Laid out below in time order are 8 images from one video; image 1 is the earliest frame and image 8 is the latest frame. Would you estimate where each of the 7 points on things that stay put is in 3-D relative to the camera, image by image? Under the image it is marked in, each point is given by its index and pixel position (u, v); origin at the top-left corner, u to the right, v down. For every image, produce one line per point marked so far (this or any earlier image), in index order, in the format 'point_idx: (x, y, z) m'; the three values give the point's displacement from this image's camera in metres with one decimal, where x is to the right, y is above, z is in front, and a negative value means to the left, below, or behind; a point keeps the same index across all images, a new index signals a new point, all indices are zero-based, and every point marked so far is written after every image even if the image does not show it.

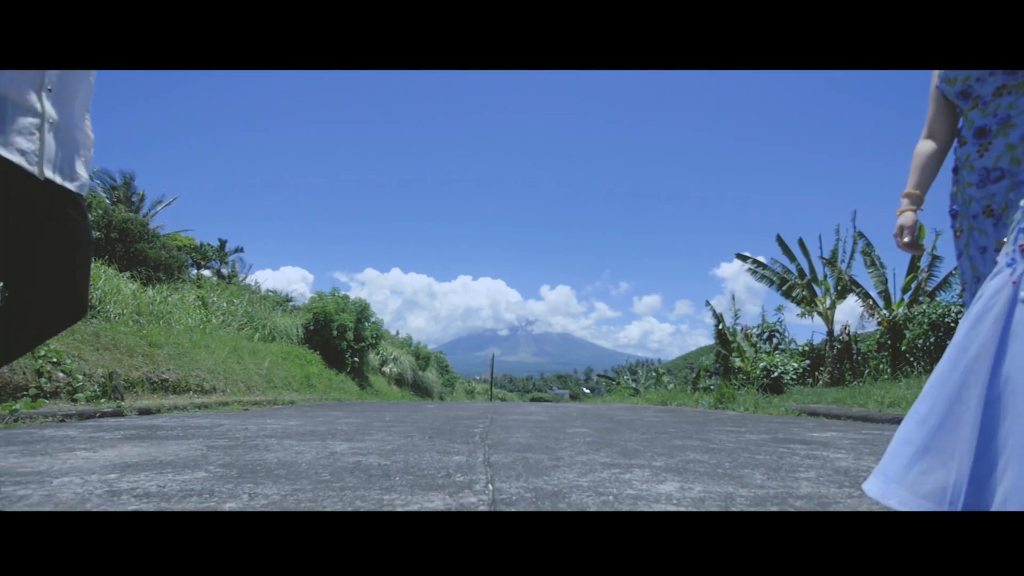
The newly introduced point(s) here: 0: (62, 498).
0: (-1.5, -0.7, +2.4) m
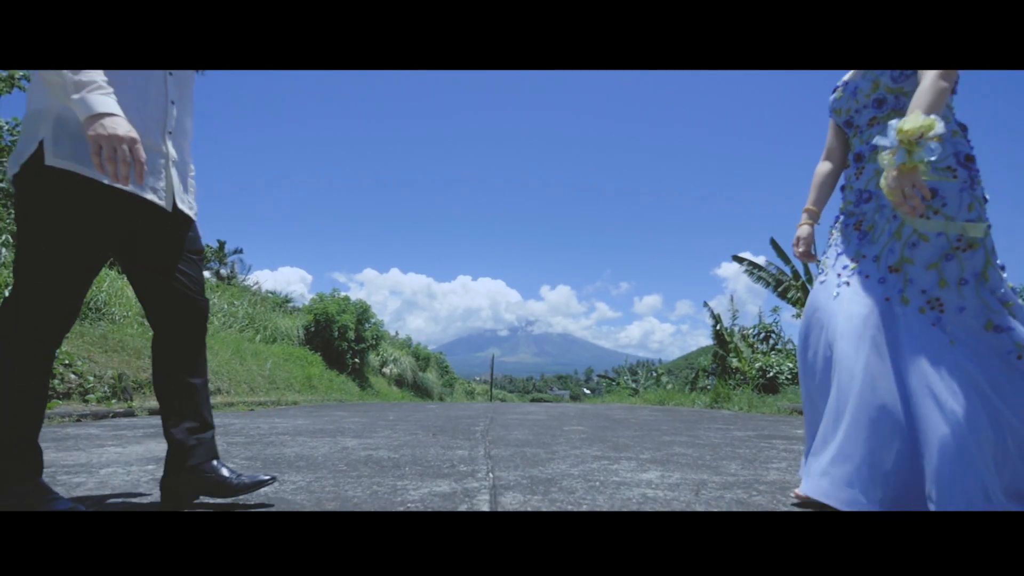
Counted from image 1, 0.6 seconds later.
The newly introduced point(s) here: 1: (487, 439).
0: (-1.5, -0.7, +2.7) m
1: (-0.2, -1.0, +4.6) m
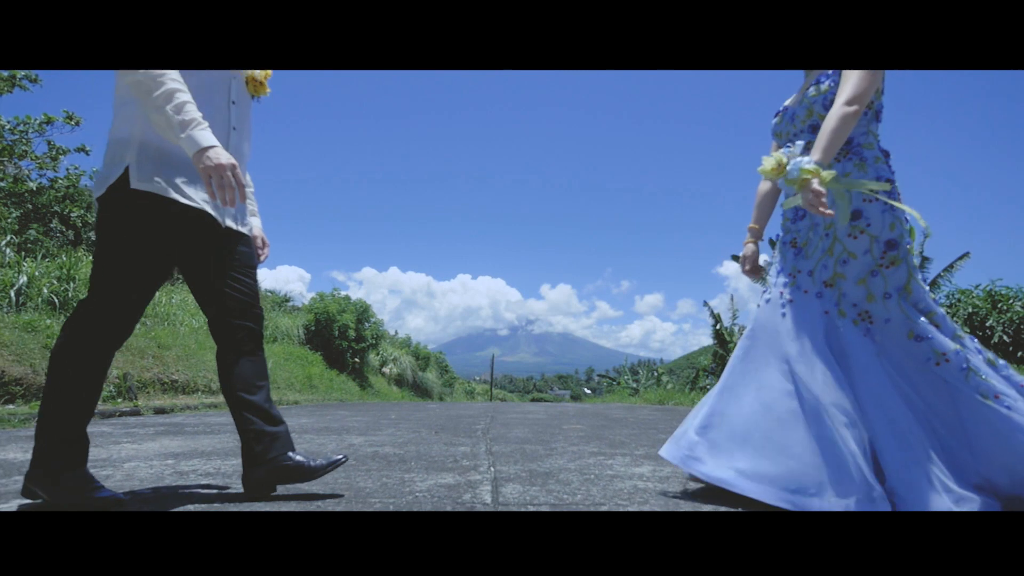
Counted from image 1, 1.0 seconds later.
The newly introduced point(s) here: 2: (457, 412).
0: (-1.5, -0.8, +2.8) m
1: (-0.2, -1.0, +4.8) m
2: (-0.8, -1.8, +10.1) m
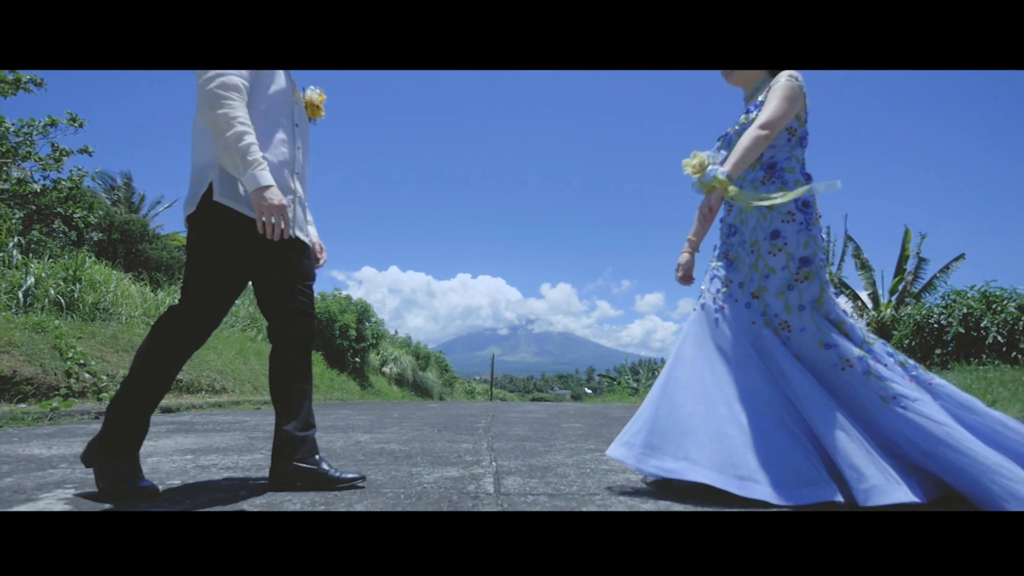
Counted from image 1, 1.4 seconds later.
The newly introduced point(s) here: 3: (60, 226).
0: (-1.5, -0.8, +3.0) m
1: (-0.2, -1.0, +4.9) m
2: (-0.8, -1.8, +10.2) m
3: (-12.4, +1.7, +19.3) m
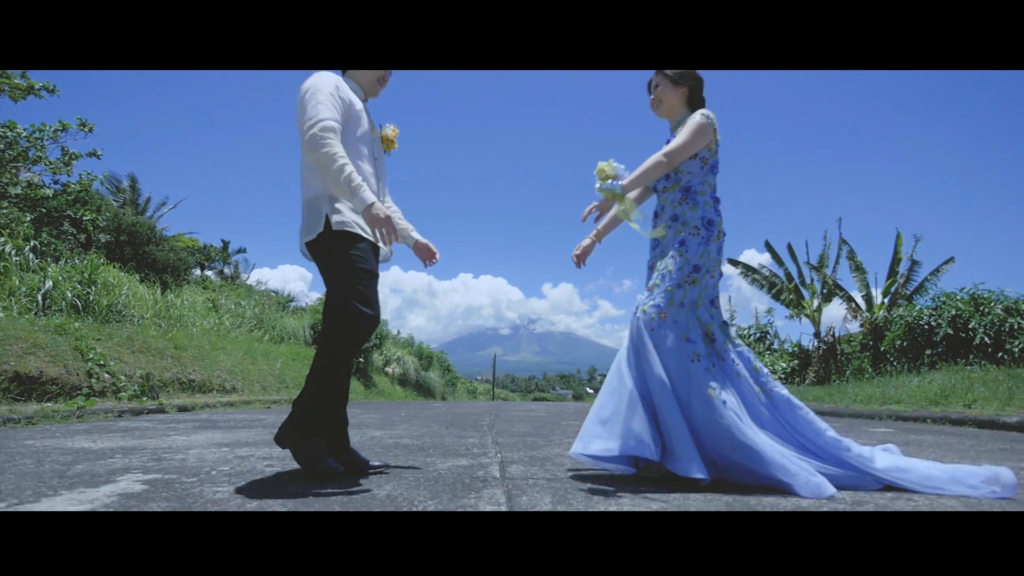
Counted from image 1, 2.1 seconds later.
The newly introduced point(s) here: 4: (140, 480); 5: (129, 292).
0: (-1.5, -0.8, +3.4) m
1: (-0.1, -1.1, +5.3) m
2: (-0.8, -1.8, +10.6) m
3: (-12.3, +1.7, +19.7) m
4: (-1.4, -0.7, +2.6) m
5: (-7.9, -0.1, +14.6) m
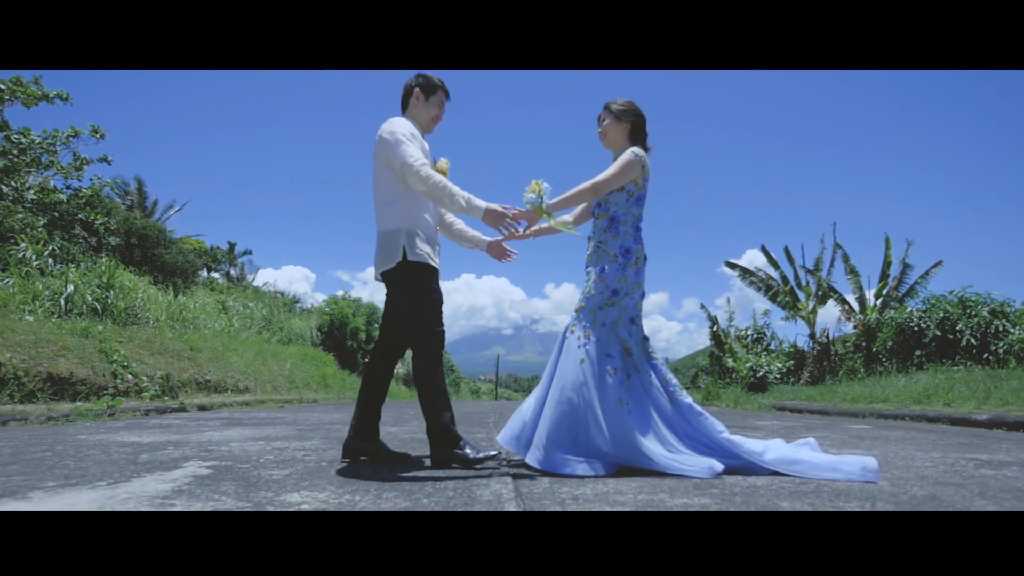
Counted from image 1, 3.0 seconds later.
0: (-1.4, -0.9, +3.9) m
1: (-0.1, -1.1, +5.8) m
2: (-0.7, -1.9, +11.1) m
3: (-12.2, +1.6, +20.2) m
4: (-1.4, -0.8, +3.1) m
5: (-7.9, -0.1, +15.2) m
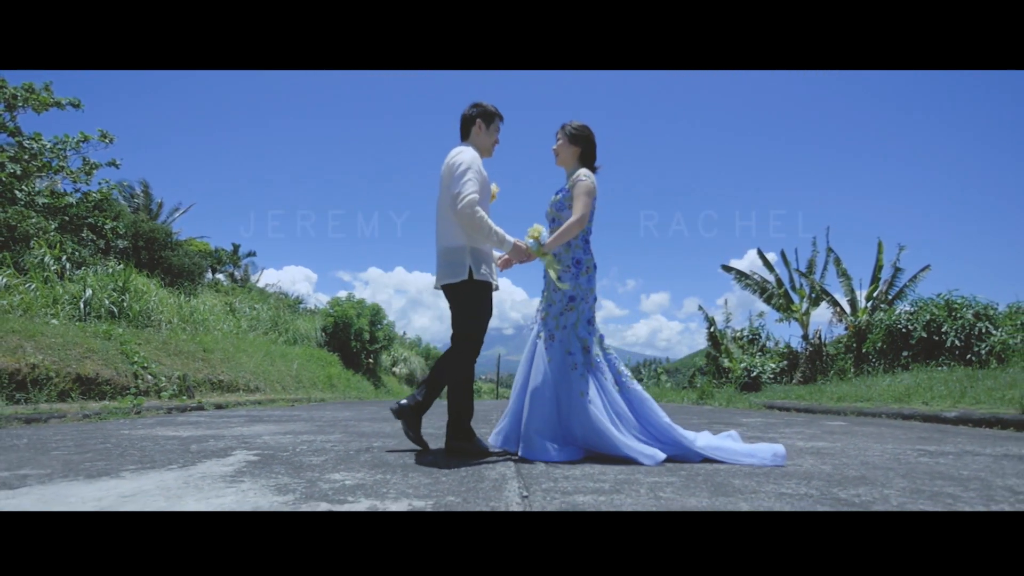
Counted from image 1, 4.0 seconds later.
0: (-1.4, -1.0, +4.4) m
1: (-0.1, -1.2, +6.4) m
2: (-0.7, -2.0, +11.7) m
3: (-12.2, +1.5, +20.8) m
4: (-1.3, -0.9, +3.7) m
5: (-7.8, -0.2, +15.7) m
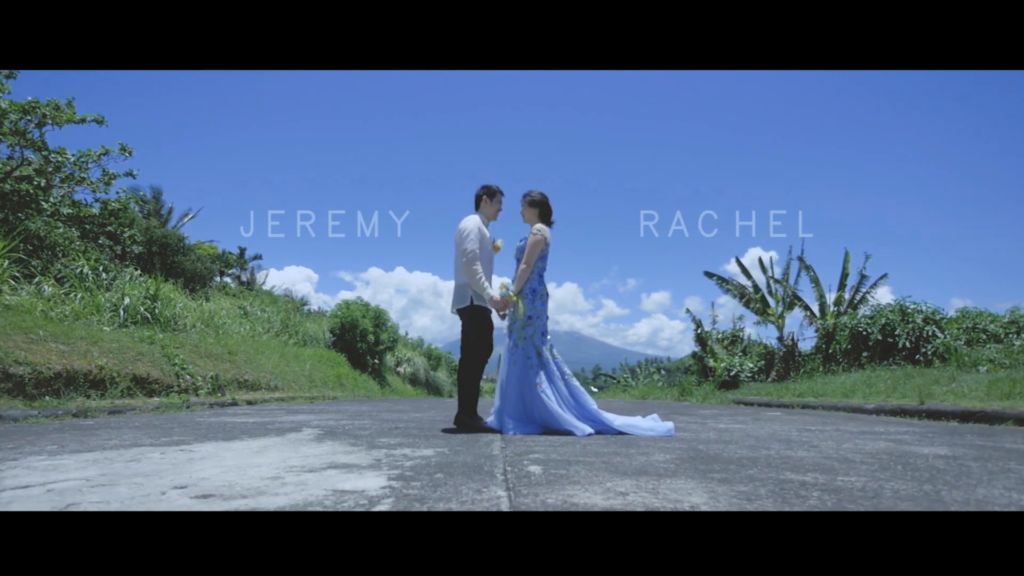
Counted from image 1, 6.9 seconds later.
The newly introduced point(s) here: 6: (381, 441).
0: (-1.5, -1.2, +5.9) m
1: (-0.2, -1.4, +7.9) m
2: (-0.8, -2.1, +13.2) m
3: (-12.3, +1.3, +22.3) m
4: (-1.4, -1.0, +5.2) m
5: (-7.9, -0.4, +17.2) m
6: (-0.8, -0.9, +4.3) m
